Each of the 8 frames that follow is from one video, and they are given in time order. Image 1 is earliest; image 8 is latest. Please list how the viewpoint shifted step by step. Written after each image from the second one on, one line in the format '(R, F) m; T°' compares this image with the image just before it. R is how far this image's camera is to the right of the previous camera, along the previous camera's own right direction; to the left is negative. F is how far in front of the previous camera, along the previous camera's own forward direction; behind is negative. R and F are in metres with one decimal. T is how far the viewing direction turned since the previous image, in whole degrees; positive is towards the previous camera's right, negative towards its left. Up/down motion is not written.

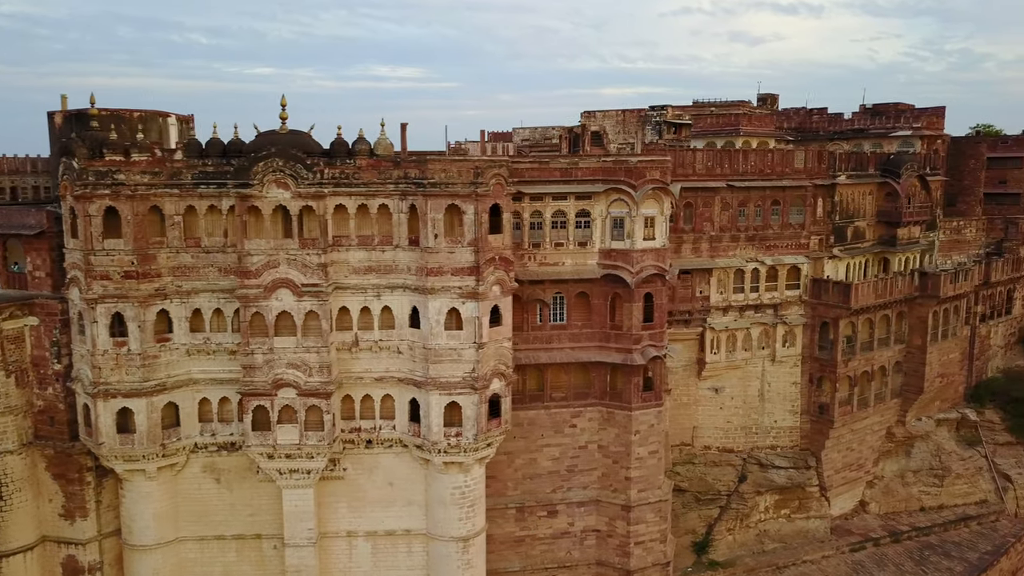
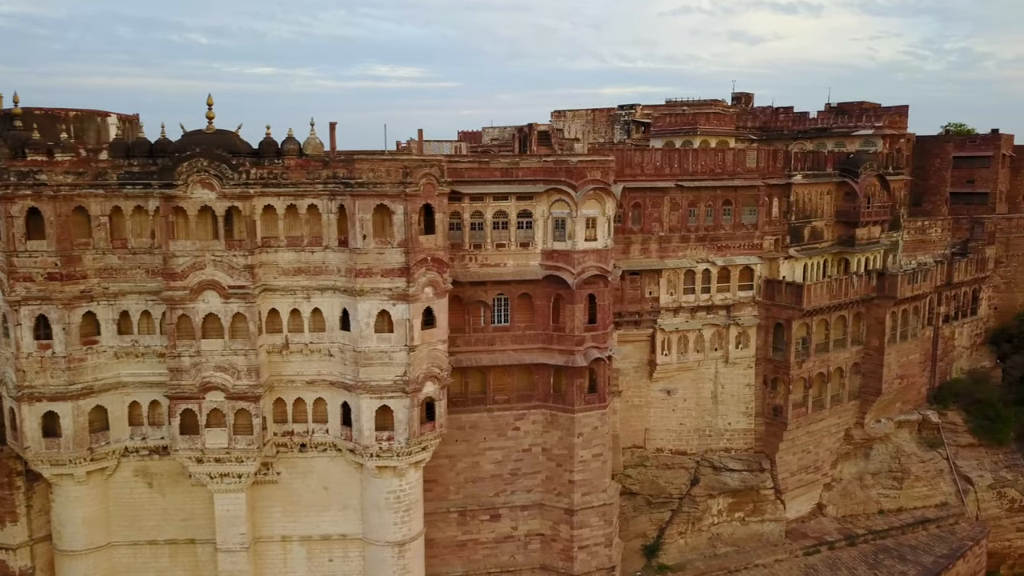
(+1.8, +0.3) m; 0°
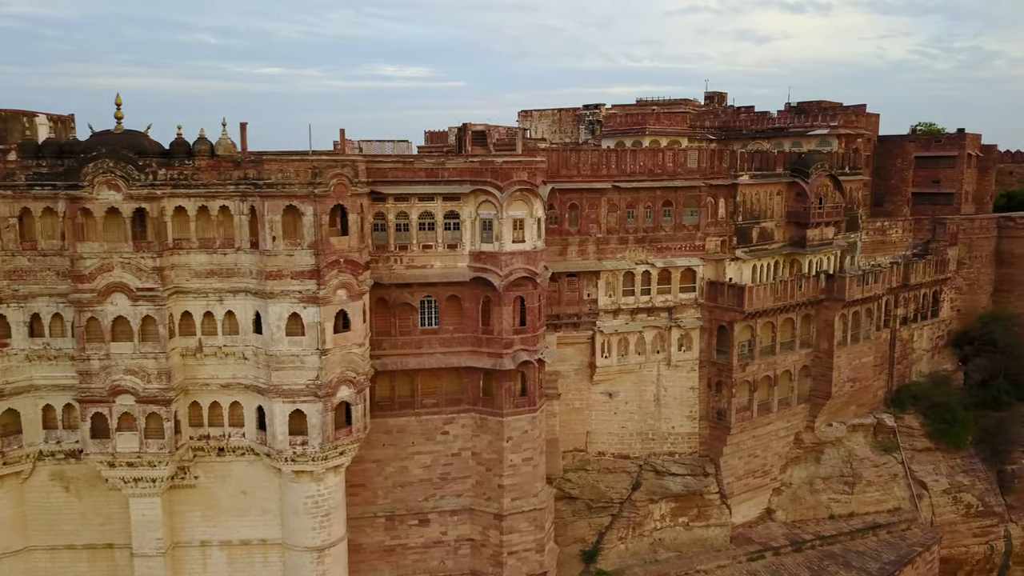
(+2.4, +0.3) m; -1°
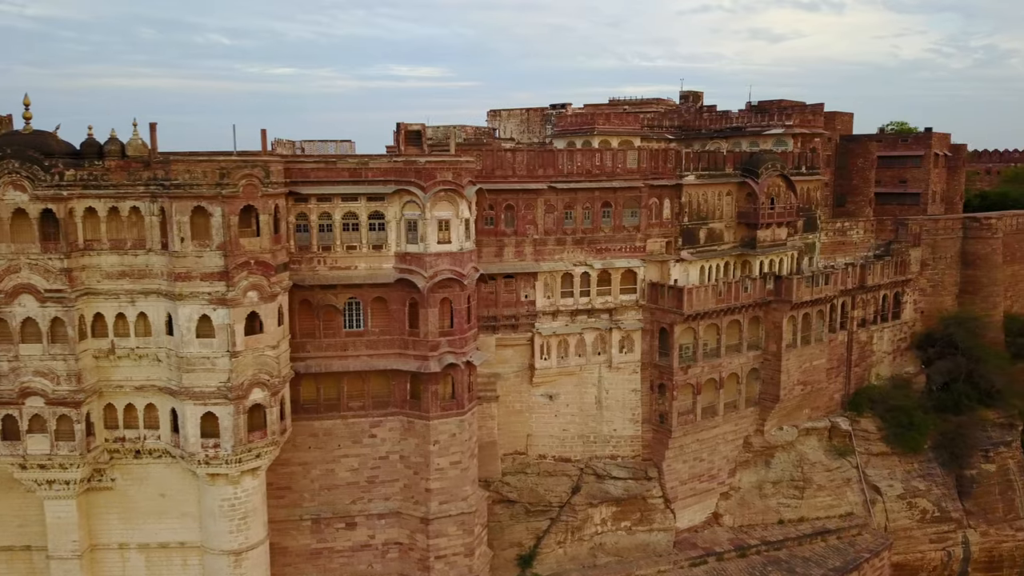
(+2.6, +0.3) m; -1°
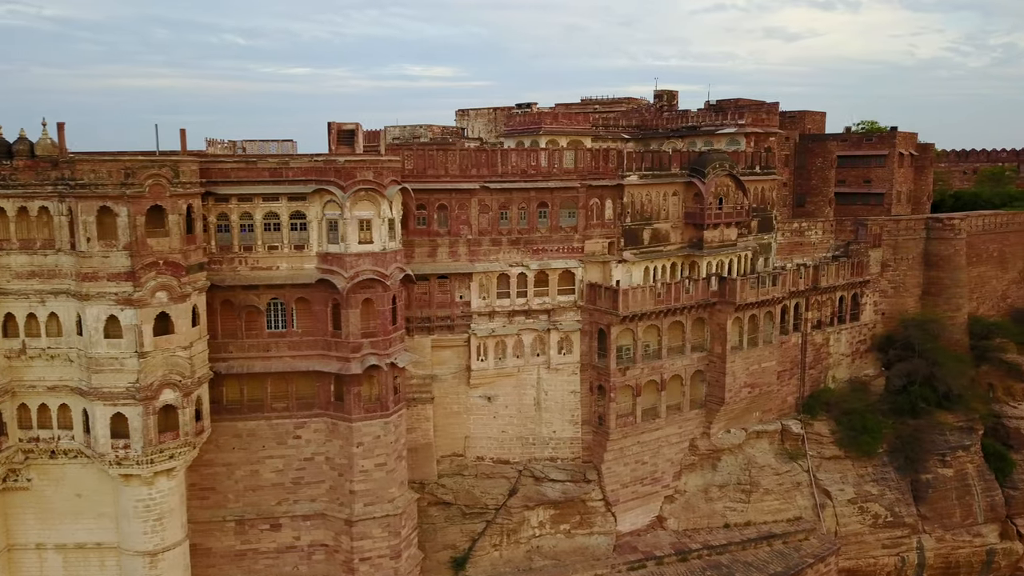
(+2.6, +0.2) m; -1°
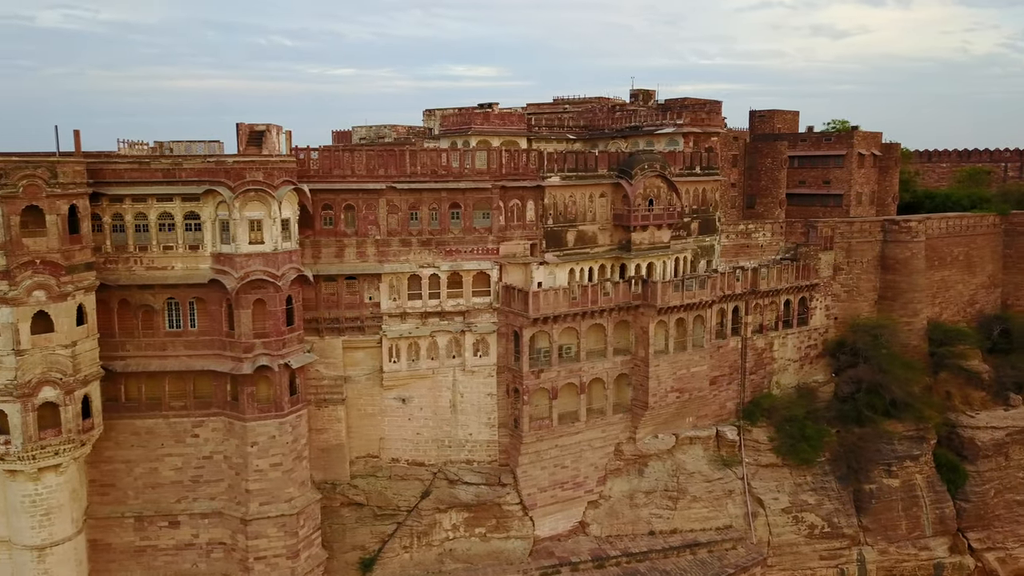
(+4.4, +0.3) m; -3°
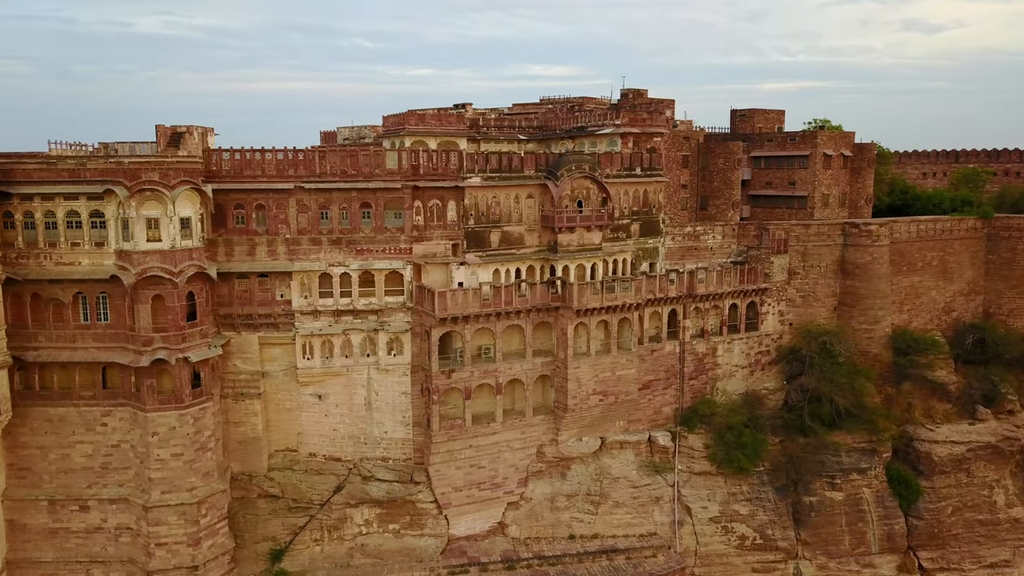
(+5.6, +0.2) m; -5°
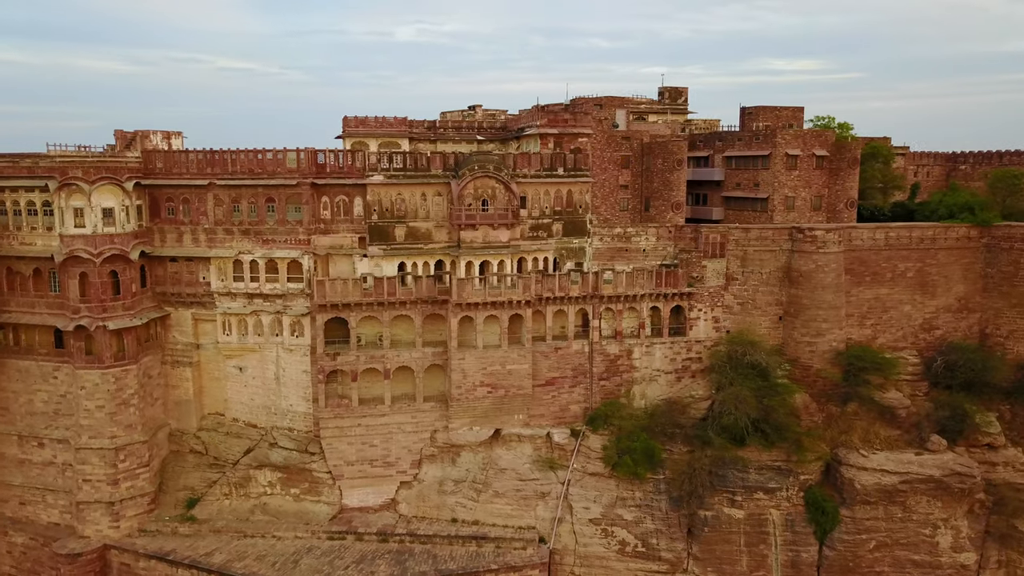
(+12.5, +0.4) m; -16°
